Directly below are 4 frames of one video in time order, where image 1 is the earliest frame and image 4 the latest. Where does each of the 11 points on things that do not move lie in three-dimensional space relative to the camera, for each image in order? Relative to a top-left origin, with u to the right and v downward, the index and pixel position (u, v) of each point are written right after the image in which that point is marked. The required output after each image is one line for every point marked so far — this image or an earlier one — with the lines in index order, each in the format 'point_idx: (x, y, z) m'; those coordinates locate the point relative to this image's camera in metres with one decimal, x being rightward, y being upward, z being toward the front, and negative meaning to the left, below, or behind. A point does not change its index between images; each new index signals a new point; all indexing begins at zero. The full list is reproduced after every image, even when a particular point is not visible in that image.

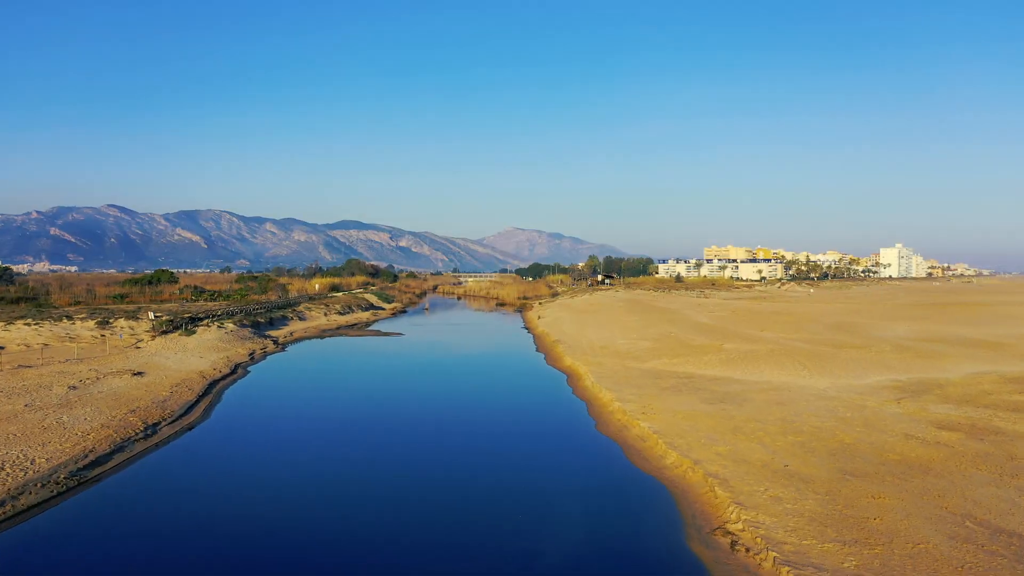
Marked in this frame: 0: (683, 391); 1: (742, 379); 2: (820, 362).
0: (+3.7, -2.2, +13.8) m
1: (+5.4, -2.2, +15.2) m
2: (+8.2, -2.0, +17.0) m
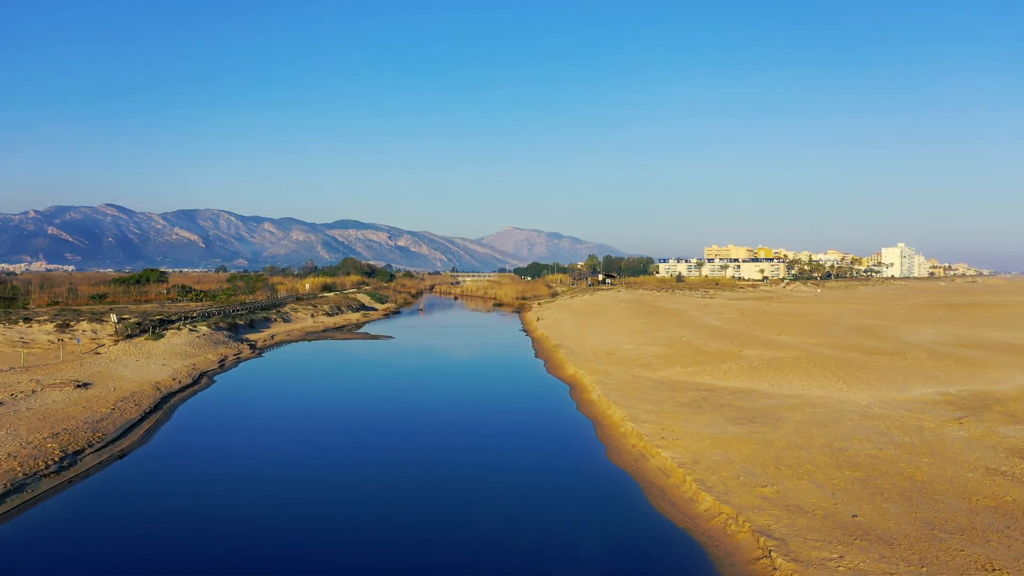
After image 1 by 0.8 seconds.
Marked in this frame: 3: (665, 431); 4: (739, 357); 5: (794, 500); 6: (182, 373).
0: (+3.6, -2.3, +12.0) m
1: (+5.3, -2.2, +13.3) m
2: (+8.1, -2.0, +15.2) m
3: (+2.5, -2.3, +10.4) m
4: (+5.9, -1.8, +16.7) m
5: (+3.2, -2.4, +7.2) m
6: (-8.8, -2.3, +17.1) m
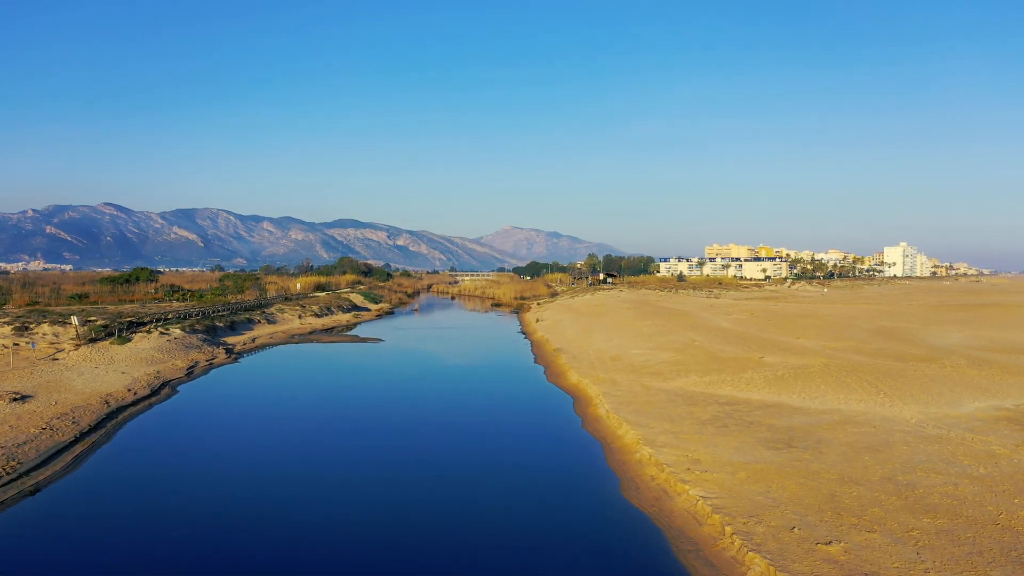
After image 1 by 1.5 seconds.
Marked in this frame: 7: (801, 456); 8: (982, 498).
0: (+3.5, -2.3, +10.3) m
1: (+5.3, -2.2, +11.7) m
2: (+8.0, -2.0, +13.5) m
3: (+2.4, -2.3, +8.8) m
4: (+5.8, -1.8, +15.0) m
5: (+3.1, -2.4, +5.6) m
6: (-8.9, -2.3, +15.4) m
7: (+4.0, -2.3, +8.8) m
8: (+5.3, -2.4, +7.2) m
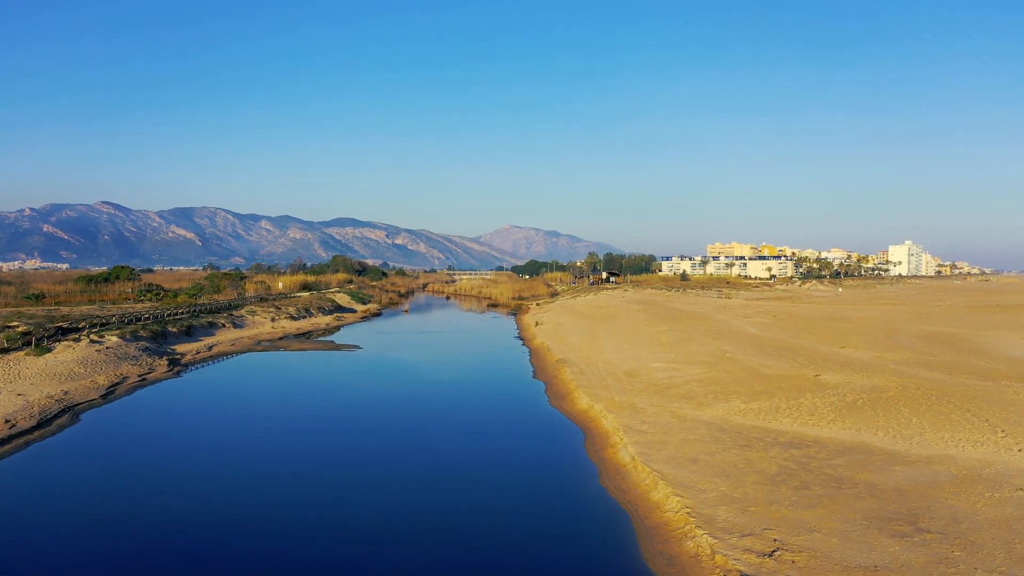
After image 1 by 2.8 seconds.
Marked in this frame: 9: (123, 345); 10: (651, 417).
0: (+3.4, -2.3, +7.1) m
1: (+5.1, -2.2, +8.5) m
2: (+7.9, -2.0, +10.4) m
3: (+2.3, -2.4, +5.6) m
4: (+5.7, -1.8, +11.9) m
5: (+3.0, -2.4, +2.4) m
6: (-9.0, -2.3, +12.2) m
7: (+3.8, -2.3, +5.7) m
8: (+5.2, -2.4, +4.1) m
9: (-11.0, -1.6, +18.2) m
10: (+2.4, -2.2, +11.1) m
